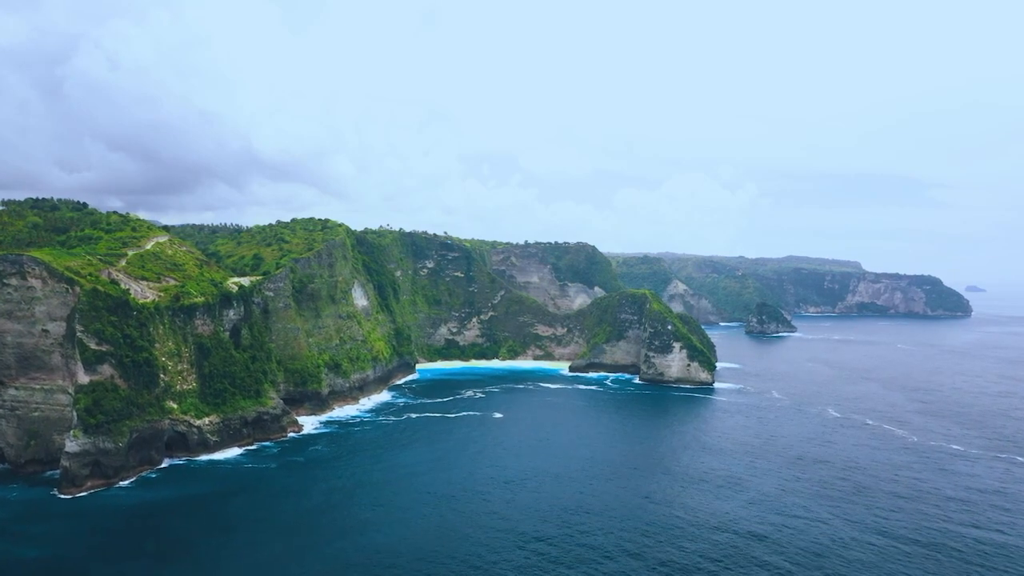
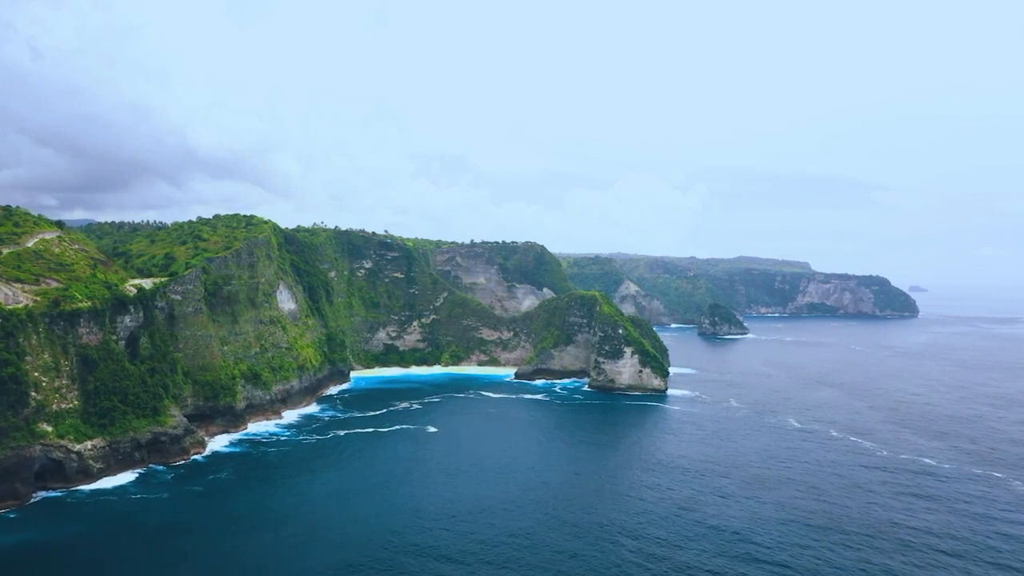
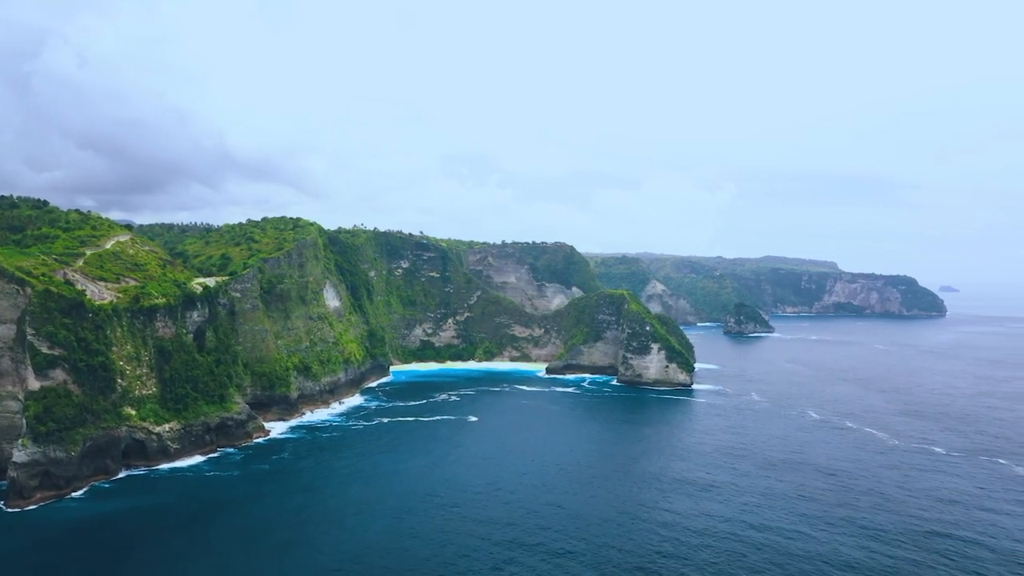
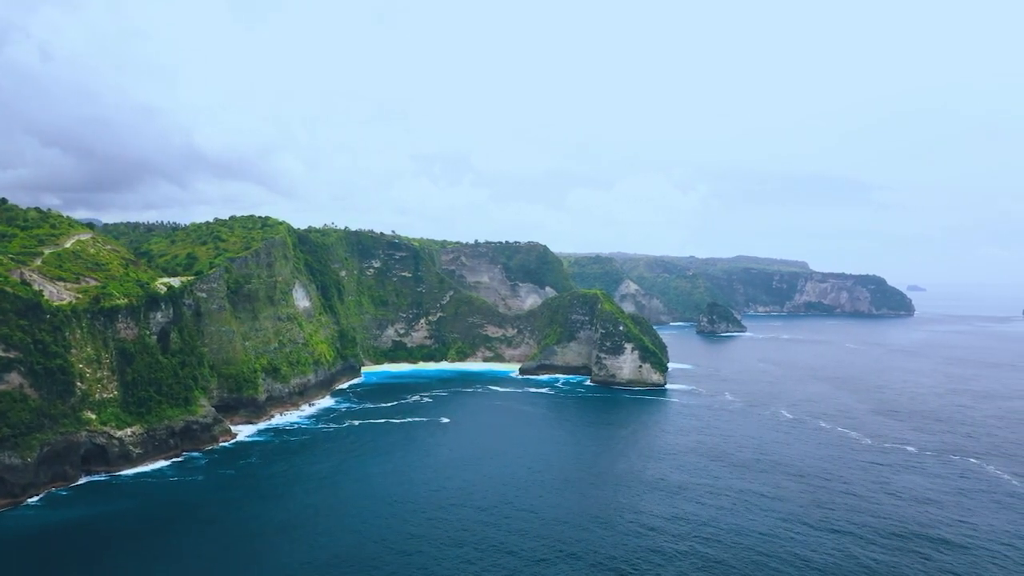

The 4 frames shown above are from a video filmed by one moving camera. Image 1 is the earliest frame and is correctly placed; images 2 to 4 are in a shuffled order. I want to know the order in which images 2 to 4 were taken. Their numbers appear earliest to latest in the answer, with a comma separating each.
3, 4, 2
